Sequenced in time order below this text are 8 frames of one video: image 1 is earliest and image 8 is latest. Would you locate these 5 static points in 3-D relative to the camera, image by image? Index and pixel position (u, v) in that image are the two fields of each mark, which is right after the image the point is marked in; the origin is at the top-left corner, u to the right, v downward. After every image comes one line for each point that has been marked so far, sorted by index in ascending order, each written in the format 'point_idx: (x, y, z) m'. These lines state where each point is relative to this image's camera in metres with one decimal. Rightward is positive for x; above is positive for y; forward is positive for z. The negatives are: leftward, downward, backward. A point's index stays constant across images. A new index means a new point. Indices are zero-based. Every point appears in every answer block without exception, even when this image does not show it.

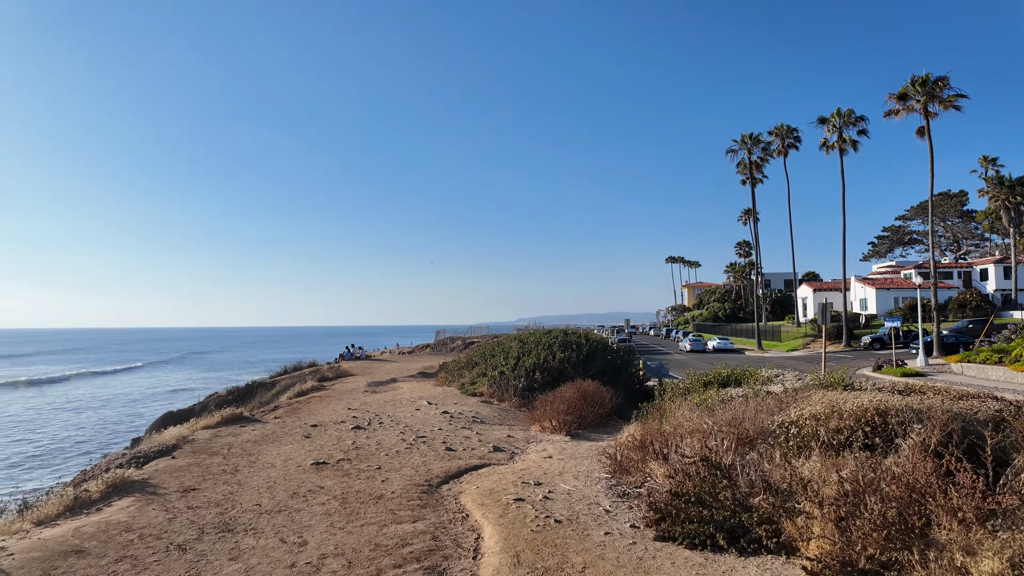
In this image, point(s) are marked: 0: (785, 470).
0: (+3.2, -2.2, +6.4) m
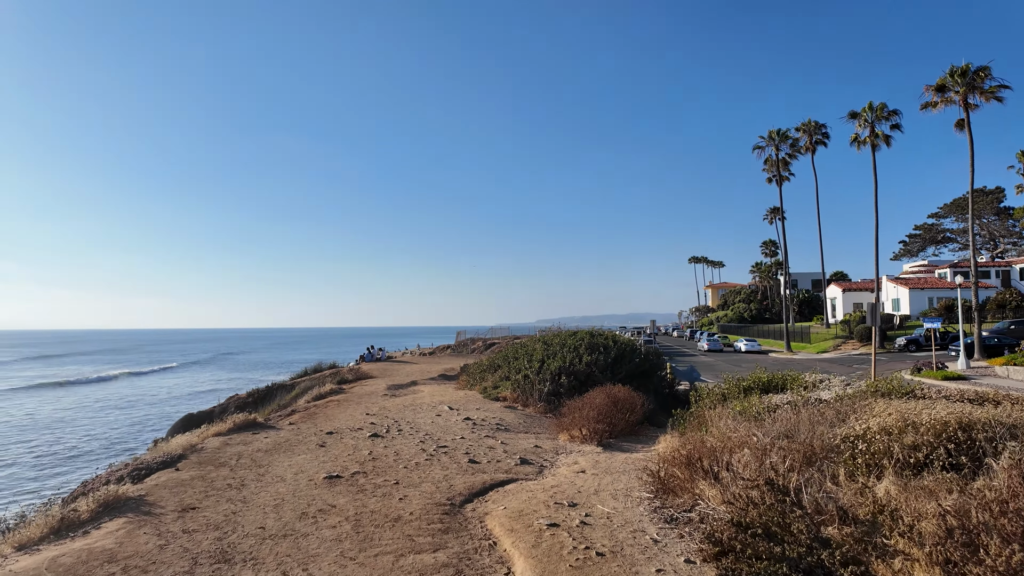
0: (+3.6, -2.1, +5.5) m
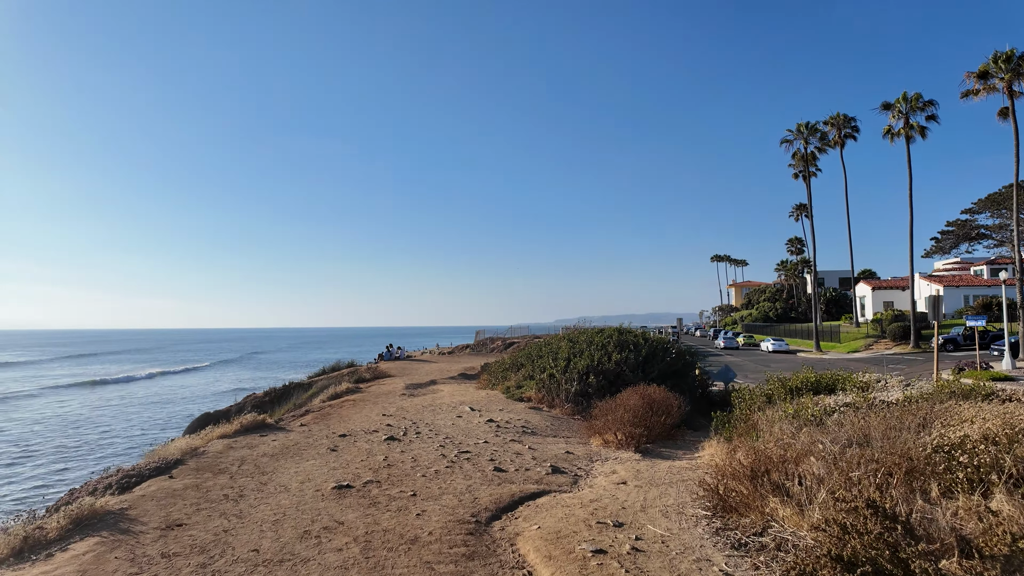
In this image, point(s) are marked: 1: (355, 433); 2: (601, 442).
0: (+3.9, -1.9, +4.5) m
1: (-3.0, -2.7, +10.2) m
2: (+1.7, -3.0, +10.4) m
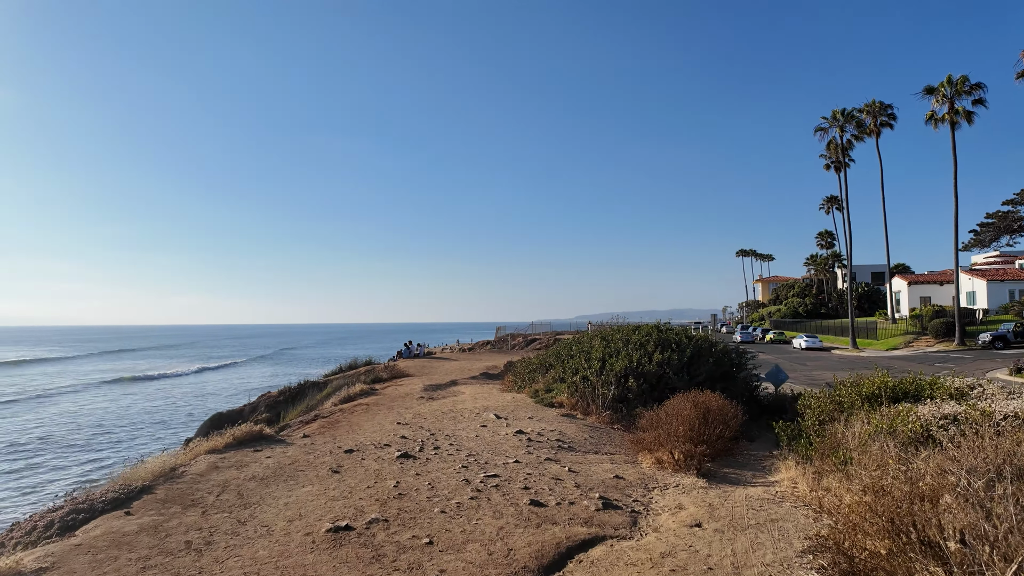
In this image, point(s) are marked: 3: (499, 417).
0: (+4.2, -1.8, +2.8) m
1: (-2.4, -2.6, +8.8) m
2: (+2.3, -2.8, +8.8) m
3: (-0.3, -2.8, +11.6) m
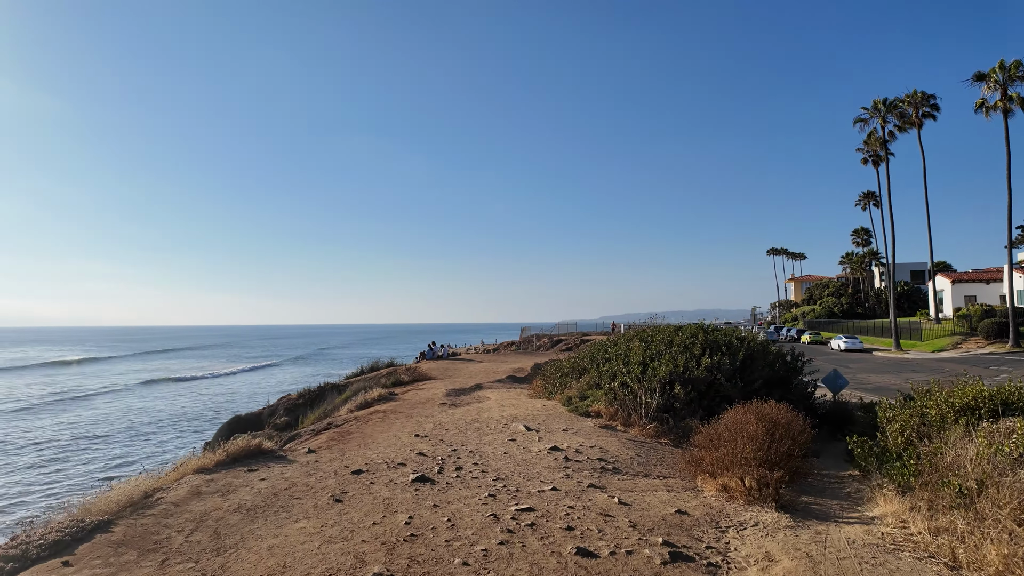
0: (+4.5, -1.7, +1.2) m
1: (-1.9, -2.5, +7.6) m
2: (+2.8, -2.7, +7.4) m
3: (+0.3, -2.7, +10.3) m
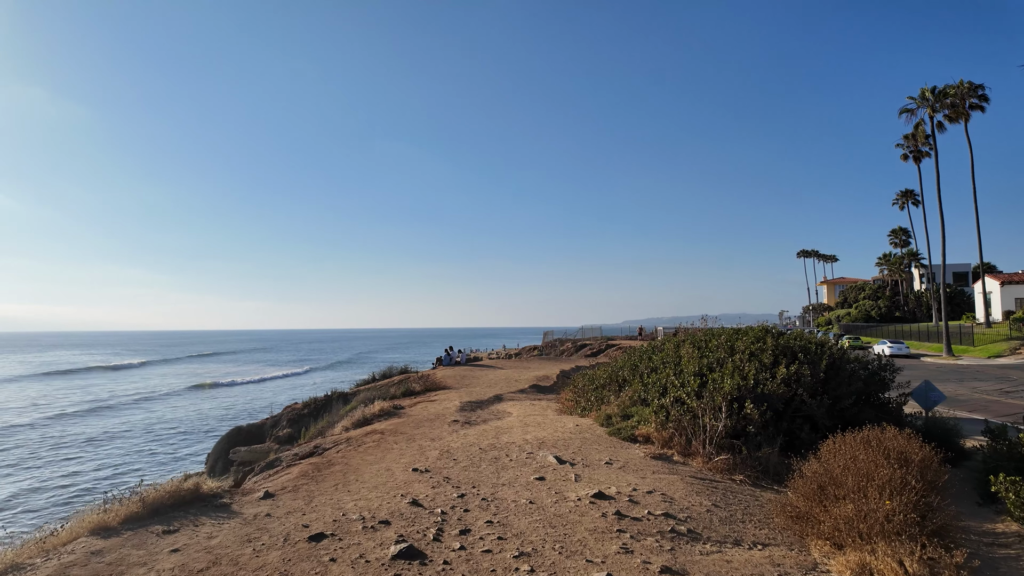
0: (+4.5, -1.4, -1.3) m
1: (-1.6, -2.3, +5.3) m
2: (+3.1, -2.5, +4.9) m
3: (+0.7, -2.5, +7.9) m
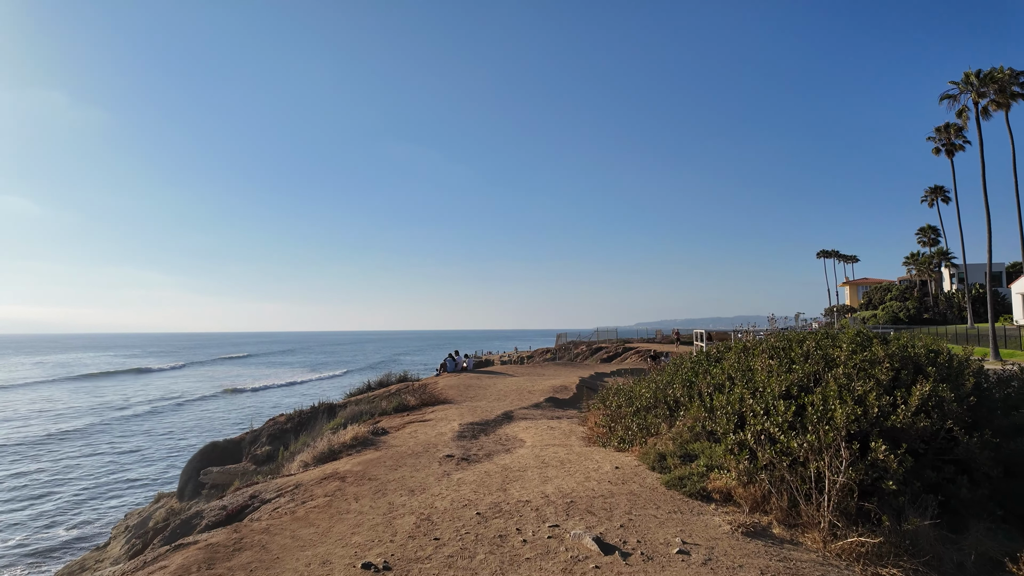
0: (+4.4, -1.2, -4.4) m
1: (-1.6, -2.1, +2.3) m
2: (+3.1, -2.3, +1.8) m
3: (+0.9, -2.3, +4.9) m
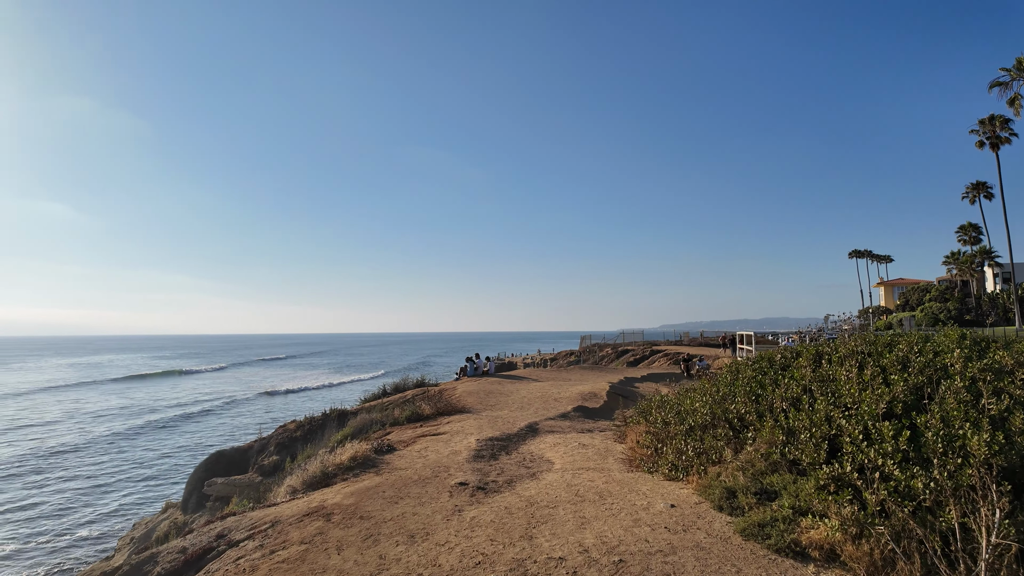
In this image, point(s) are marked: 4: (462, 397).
0: (+4.2, -1.1, -6.1) m
1: (-1.5, -2.0, +0.8) m
2: (+3.2, -2.2, +0.1) m
3: (+1.1, -2.2, +3.3) m
4: (-1.4, -3.4, +16.8) m
